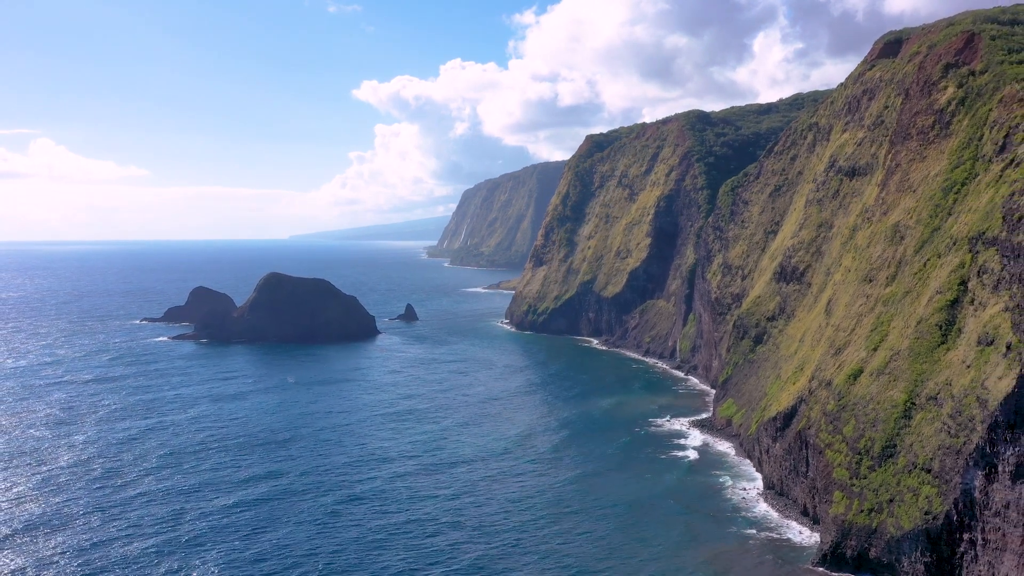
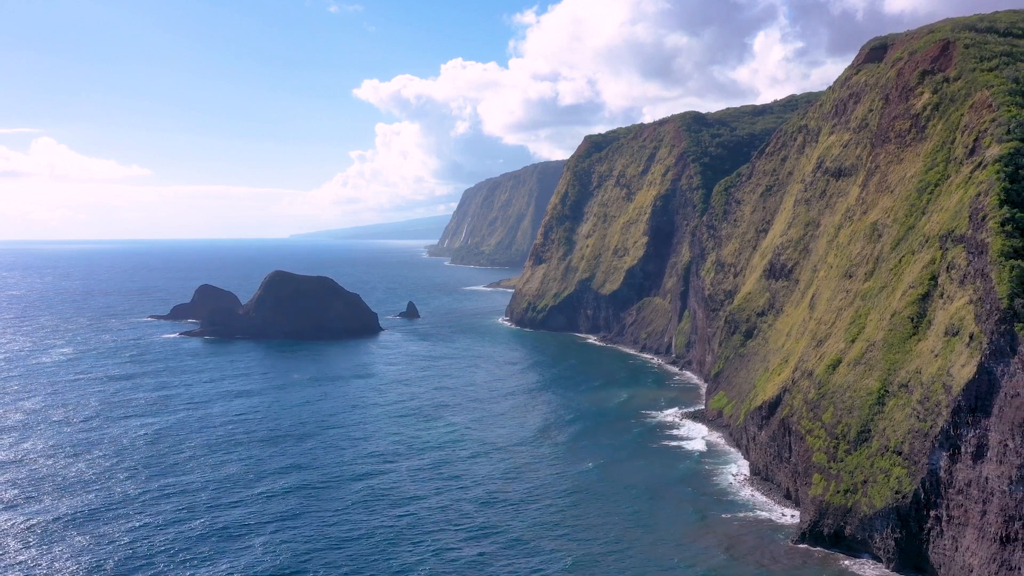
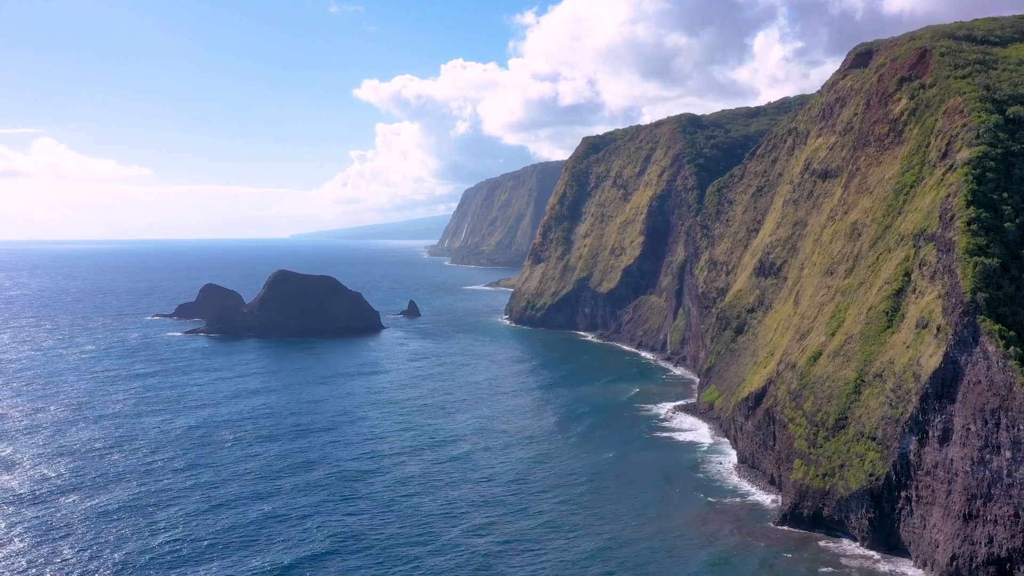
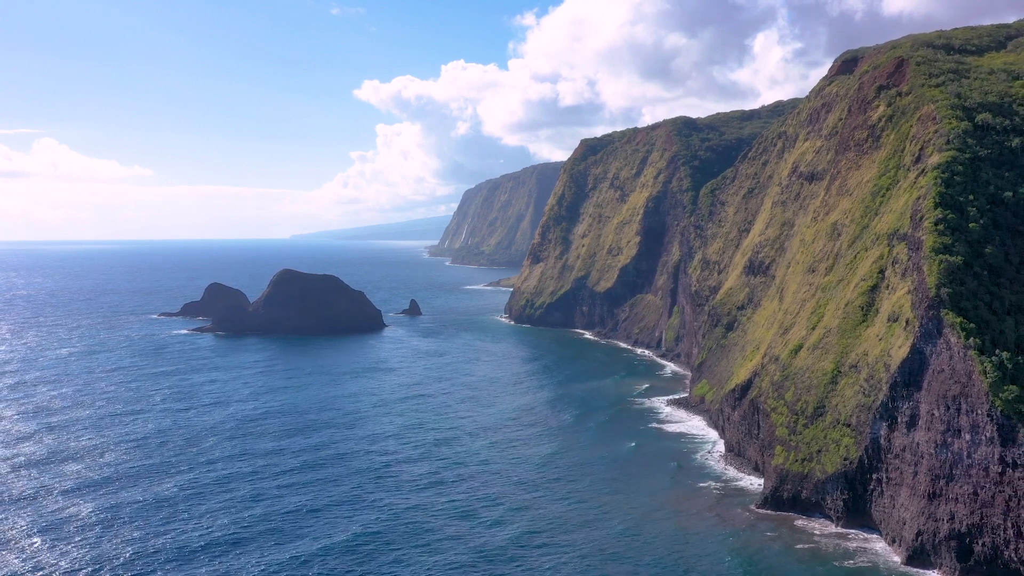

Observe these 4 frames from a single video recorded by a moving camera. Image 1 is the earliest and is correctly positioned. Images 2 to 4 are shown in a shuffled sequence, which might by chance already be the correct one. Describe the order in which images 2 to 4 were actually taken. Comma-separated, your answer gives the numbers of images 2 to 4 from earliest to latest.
2, 3, 4
